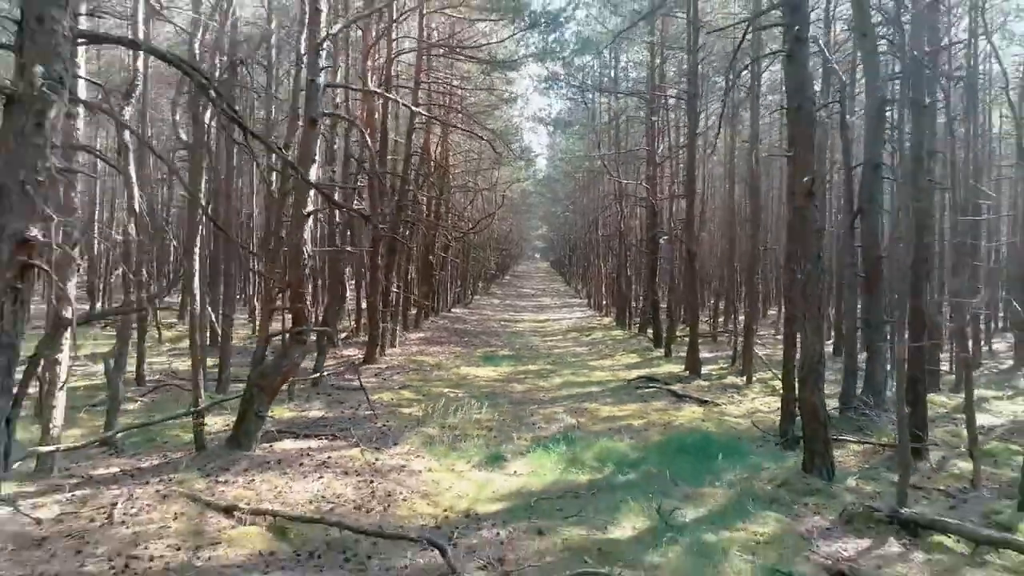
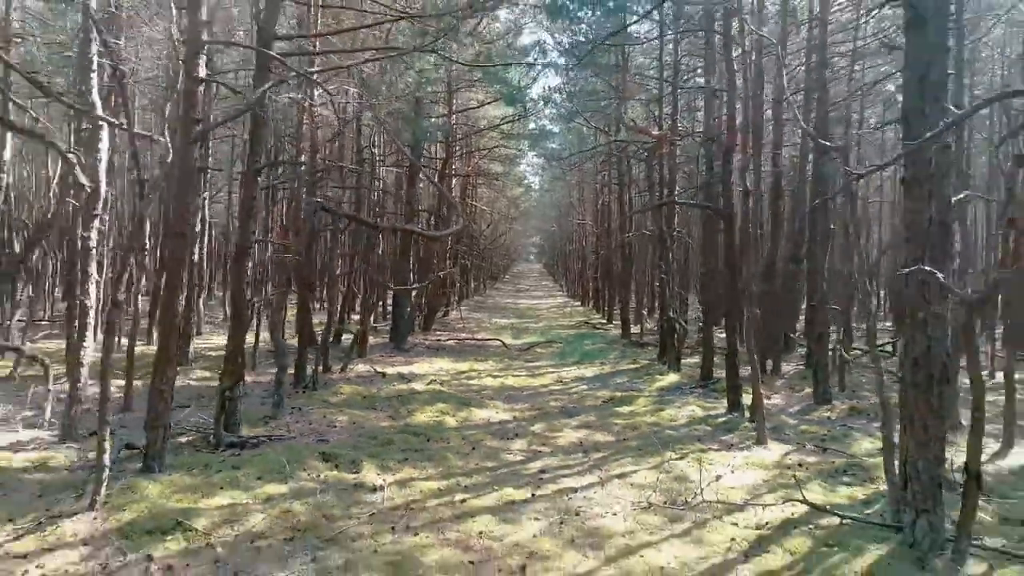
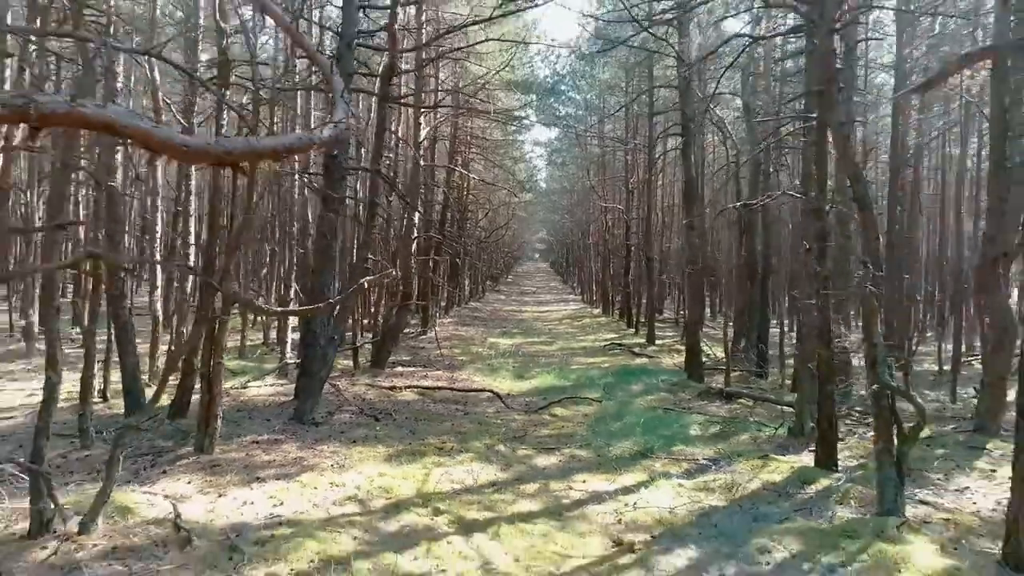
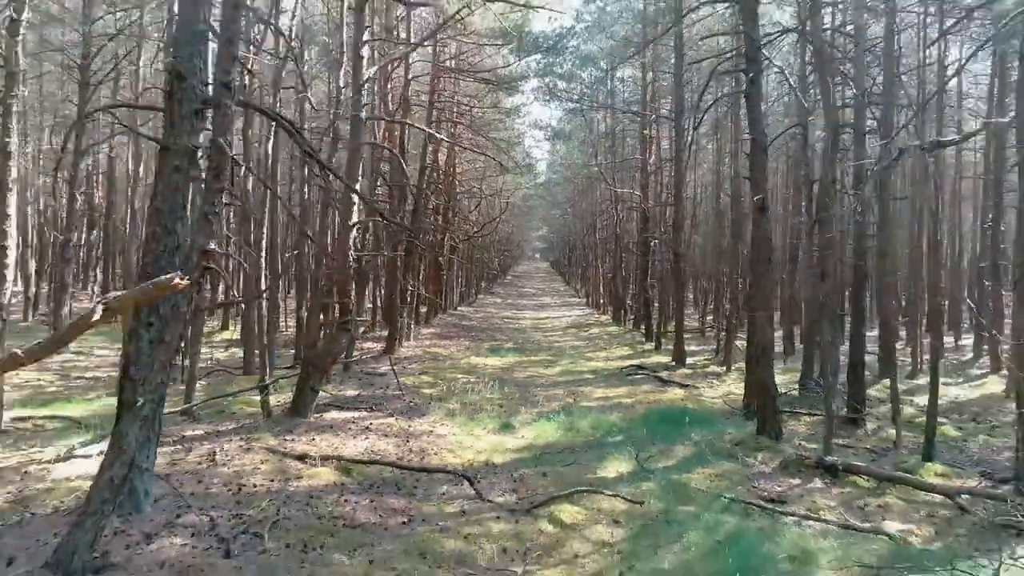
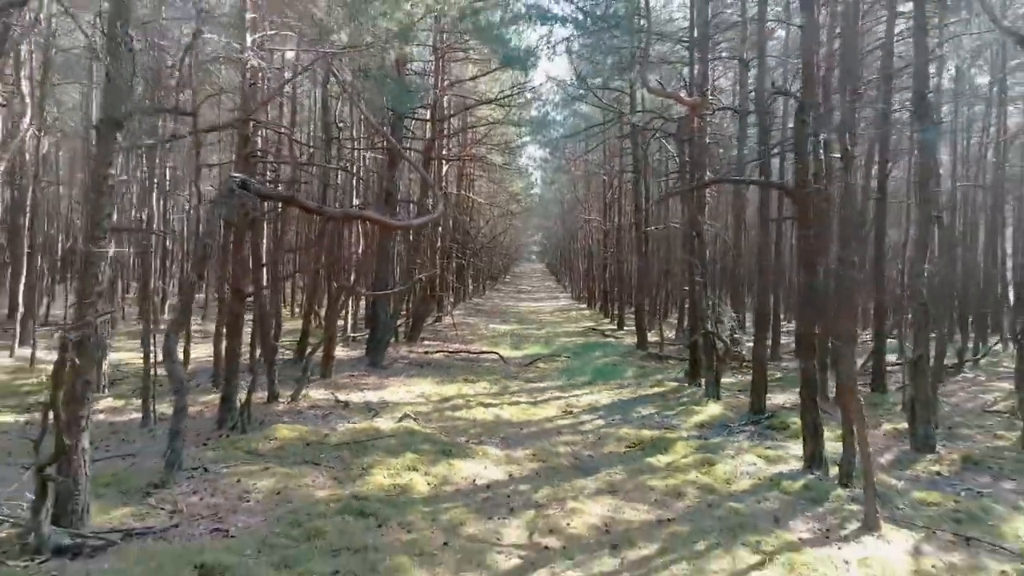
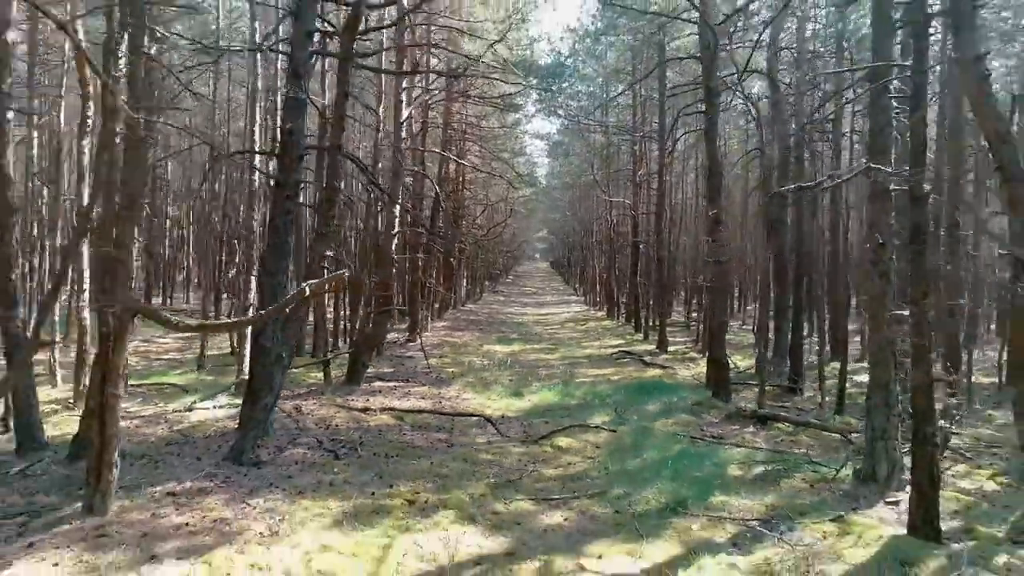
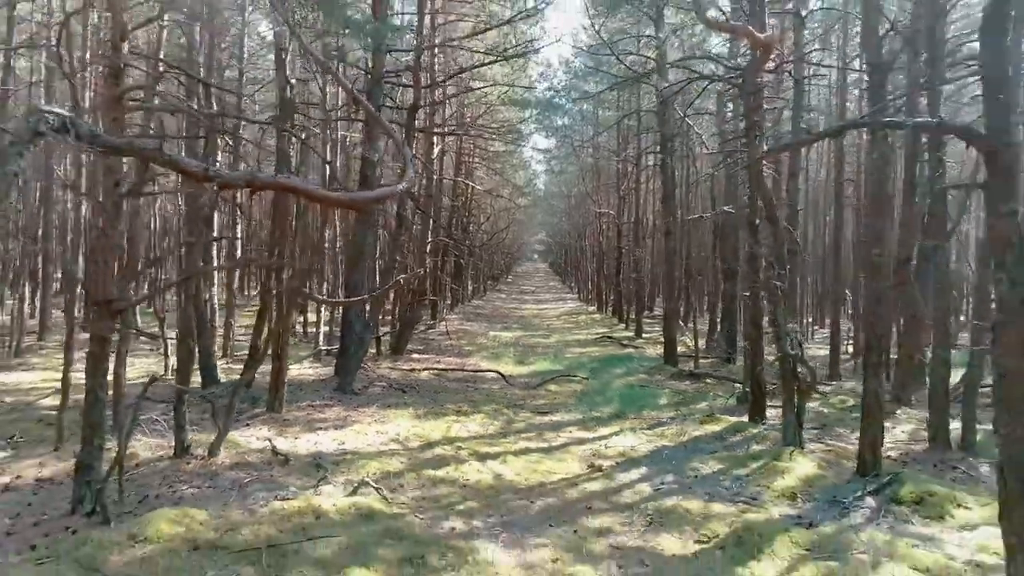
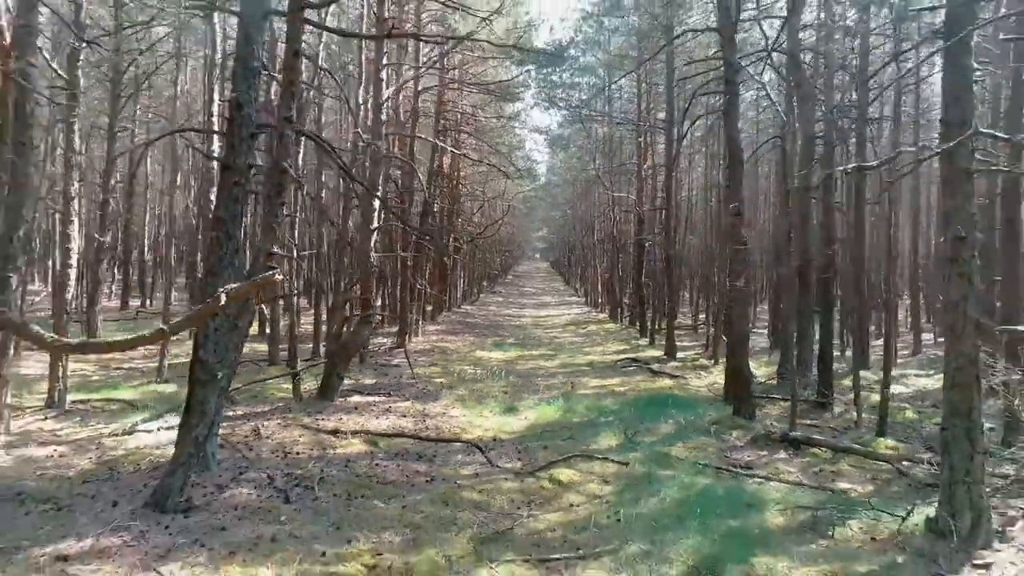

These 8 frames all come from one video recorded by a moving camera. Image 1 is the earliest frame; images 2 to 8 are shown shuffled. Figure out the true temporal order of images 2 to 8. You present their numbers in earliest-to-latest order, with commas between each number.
4, 8, 6, 3, 7, 5, 2
